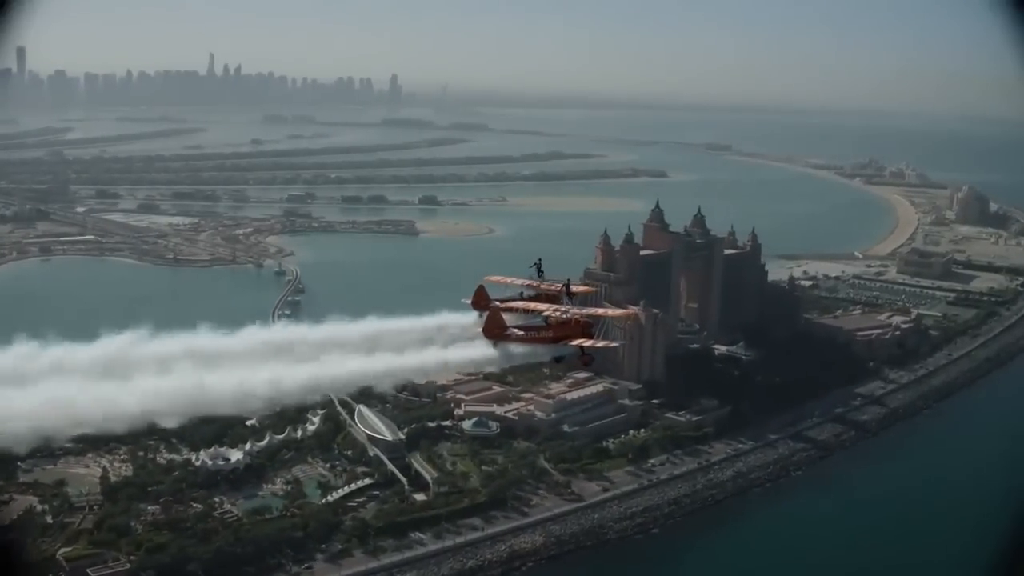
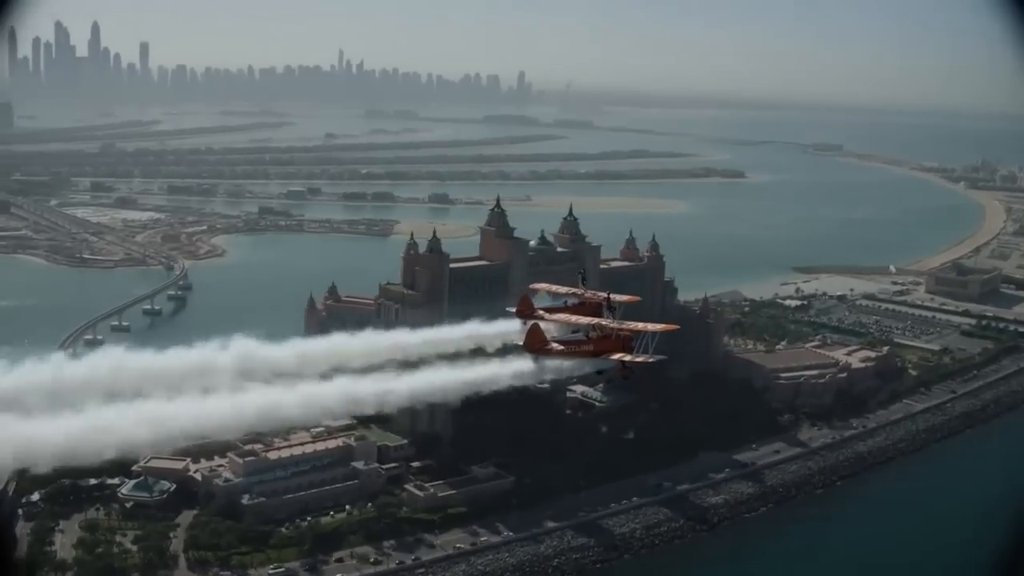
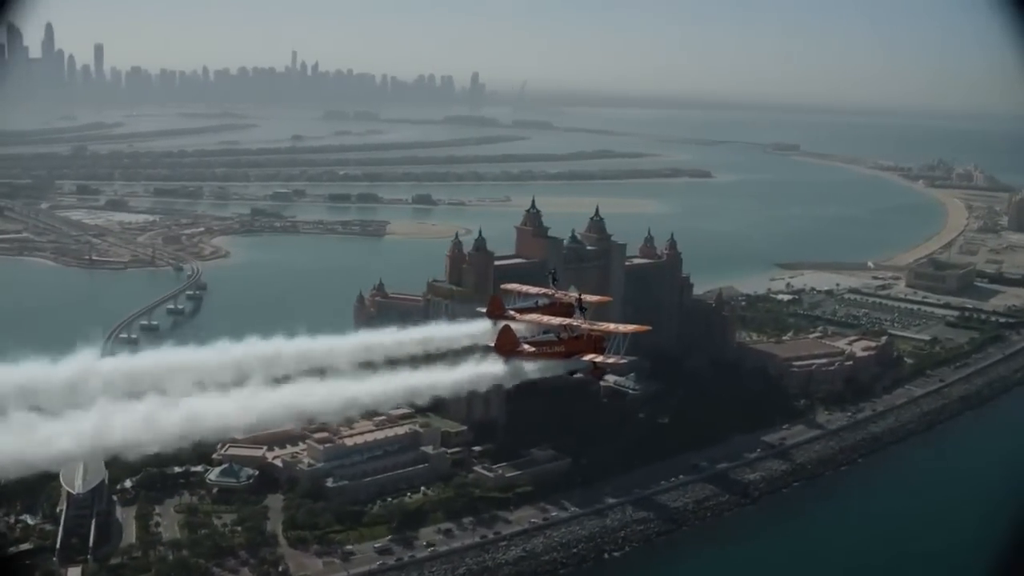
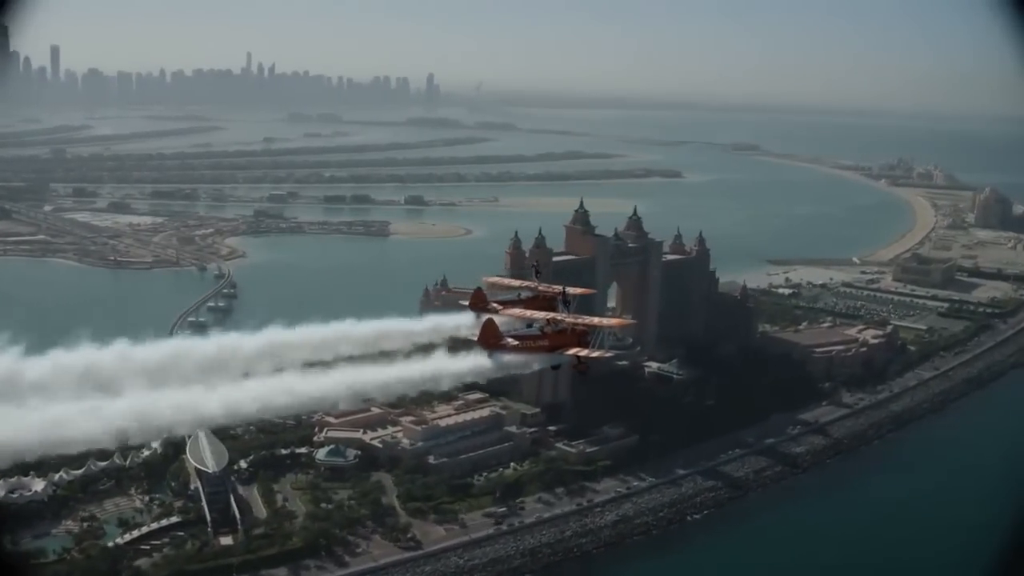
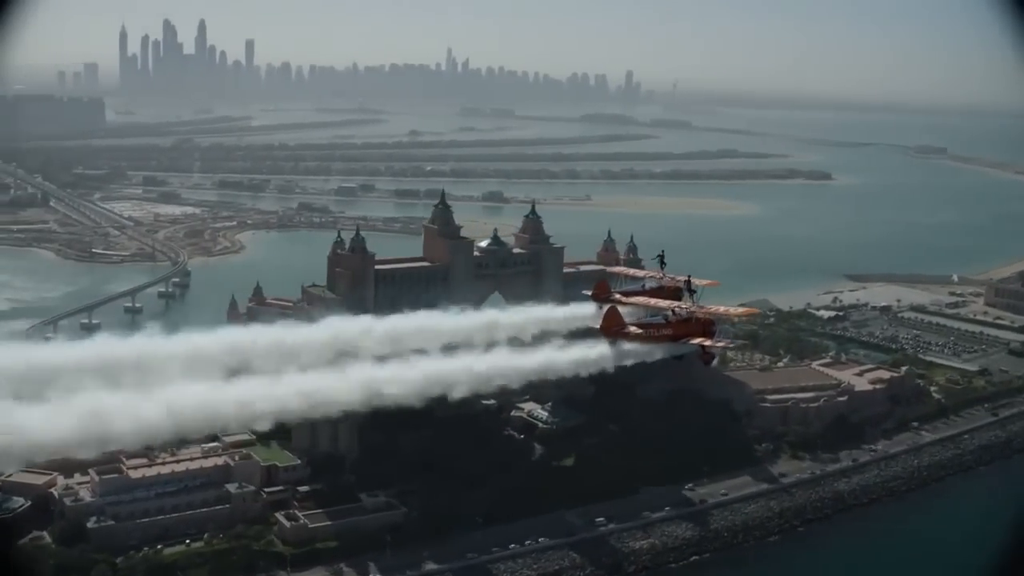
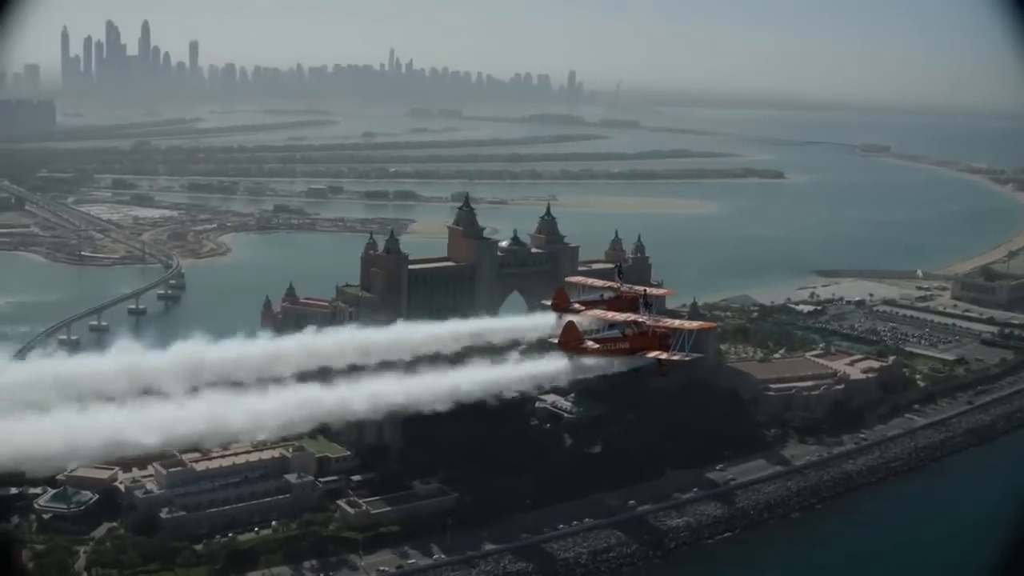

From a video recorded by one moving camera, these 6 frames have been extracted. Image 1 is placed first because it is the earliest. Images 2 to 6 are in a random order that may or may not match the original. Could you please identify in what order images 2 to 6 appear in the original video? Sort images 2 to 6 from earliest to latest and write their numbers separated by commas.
4, 3, 2, 6, 5
